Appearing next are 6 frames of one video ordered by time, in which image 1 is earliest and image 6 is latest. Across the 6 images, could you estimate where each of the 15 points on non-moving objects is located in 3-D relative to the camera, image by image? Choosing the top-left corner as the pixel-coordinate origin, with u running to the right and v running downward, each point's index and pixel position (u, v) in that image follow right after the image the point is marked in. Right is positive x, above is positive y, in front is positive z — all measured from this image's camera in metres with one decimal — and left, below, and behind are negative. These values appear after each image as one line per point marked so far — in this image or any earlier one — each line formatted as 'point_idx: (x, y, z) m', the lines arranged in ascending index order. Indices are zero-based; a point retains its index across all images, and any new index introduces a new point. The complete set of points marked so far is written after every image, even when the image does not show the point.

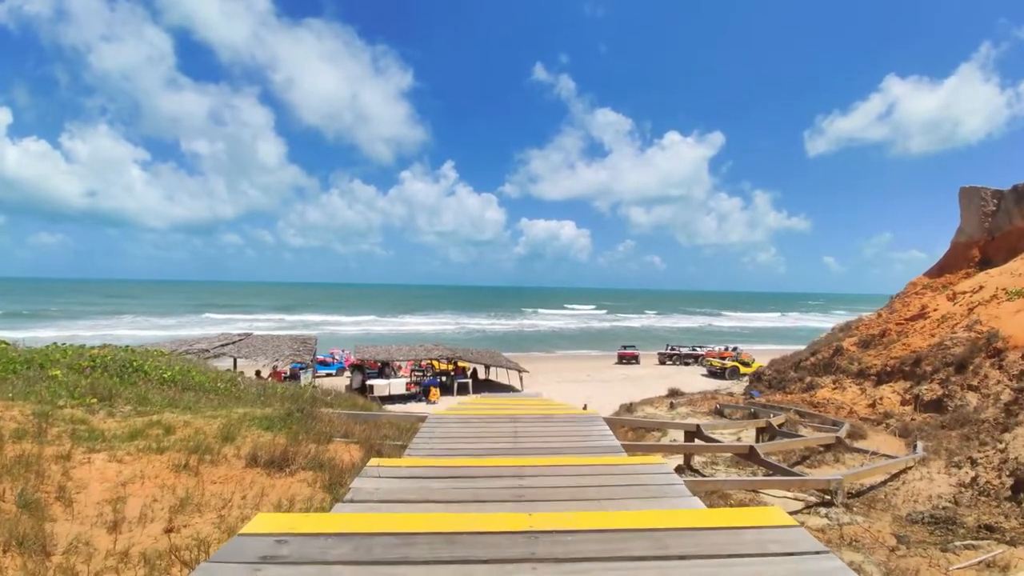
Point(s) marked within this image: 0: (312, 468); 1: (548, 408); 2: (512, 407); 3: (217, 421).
0: (-1.7, -1.5, +4.3) m
1: (+0.7, -2.3, +9.5) m
2: (0.0, -2.2, +9.4) m
3: (-3.2, -1.5, +5.5) m
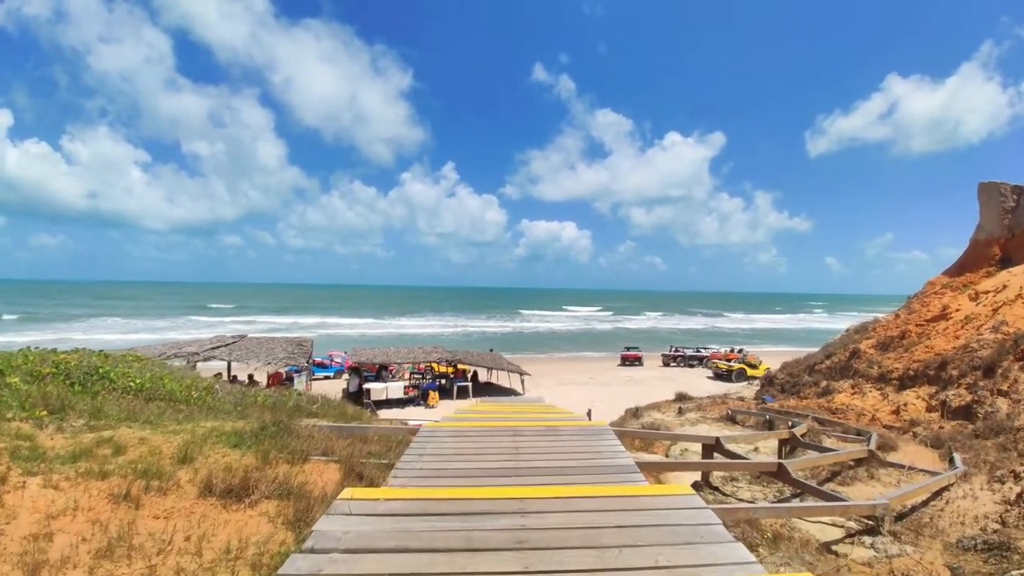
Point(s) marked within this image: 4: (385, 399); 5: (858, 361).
0: (-1.7, -1.5, +3.7) m
1: (+0.7, -2.2, +8.8) m
2: (0.0, -2.2, +8.7) m
3: (-3.2, -1.4, +4.9) m
4: (-4.9, -4.3, +19.6) m
5: (+9.0, -1.9, +13.0) m
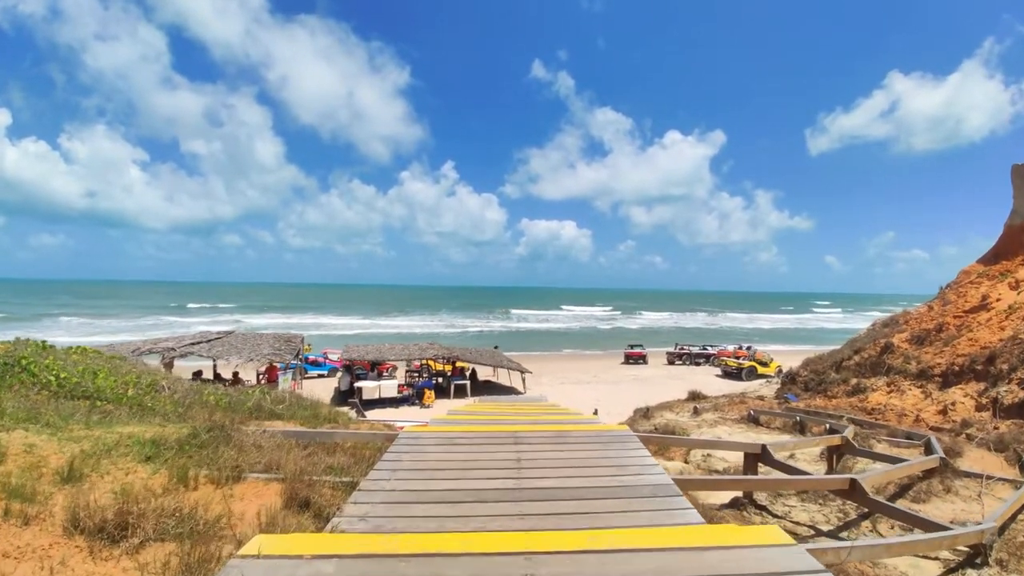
0: (-1.7, -1.3, +2.6) m
1: (+0.7, -2.0, +7.7) m
2: (0.0, -1.9, +7.6) m
3: (-3.2, -1.2, +3.7) m
4: (-4.9, -4.0, +18.5) m
5: (+9.0, -1.6, +11.9) m
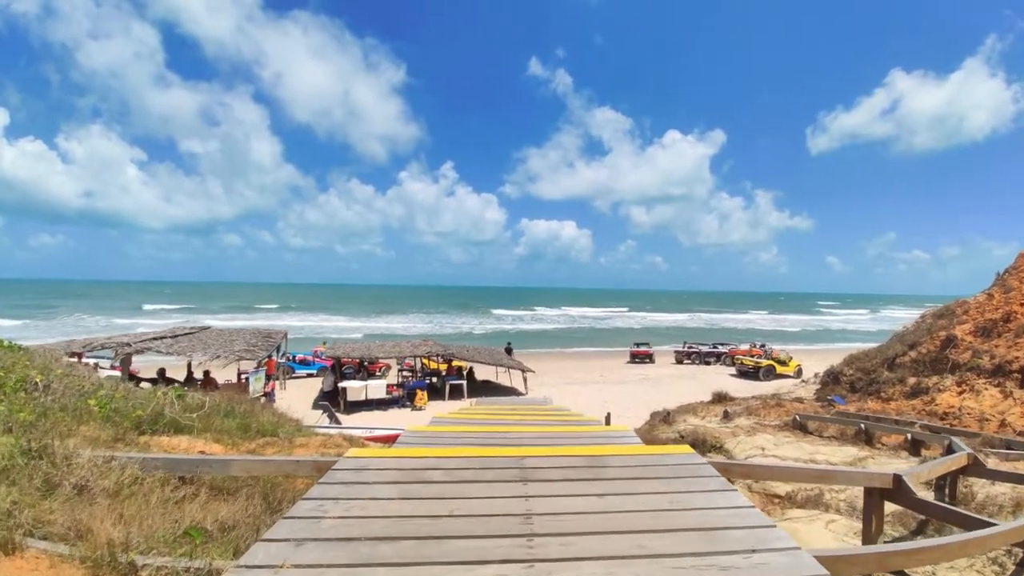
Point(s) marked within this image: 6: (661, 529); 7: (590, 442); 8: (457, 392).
0: (-1.7, -0.9, +0.8) m
1: (+0.7, -1.6, +6.0) m
2: (0.0, -1.6, +5.9) m
3: (-3.2, -0.9, +2.0) m
4: (-4.9, -3.7, +16.8) m
5: (+9.0, -1.3, +10.2) m
6: (+0.6, -1.0, +2.2) m
7: (+0.6, -1.3, +4.2) m
8: (-2.2, -4.1, +19.8) m
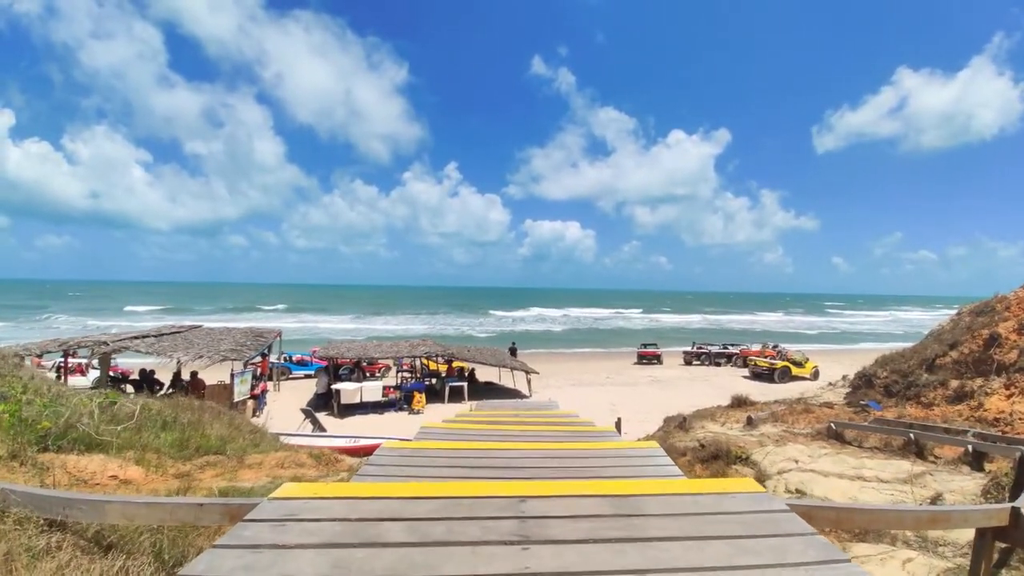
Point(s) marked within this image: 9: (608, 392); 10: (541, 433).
0: (-1.7, -0.8, 0.0) m
1: (+0.7, -1.5, +5.1) m
2: (0.0, -1.5, +5.0) m
3: (-3.2, -0.7, +1.2) m
4: (-4.8, -3.6, +15.9) m
5: (+9.0, -1.2, +9.2) m
6: (+0.6, -0.9, +1.3) m
7: (+0.6, -1.2, +3.3) m
8: (-2.1, -4.0, +18.9) m
9: (+3.6, -3.9, +18.9) m
10: (+0.3, -1.5, +5.4) m
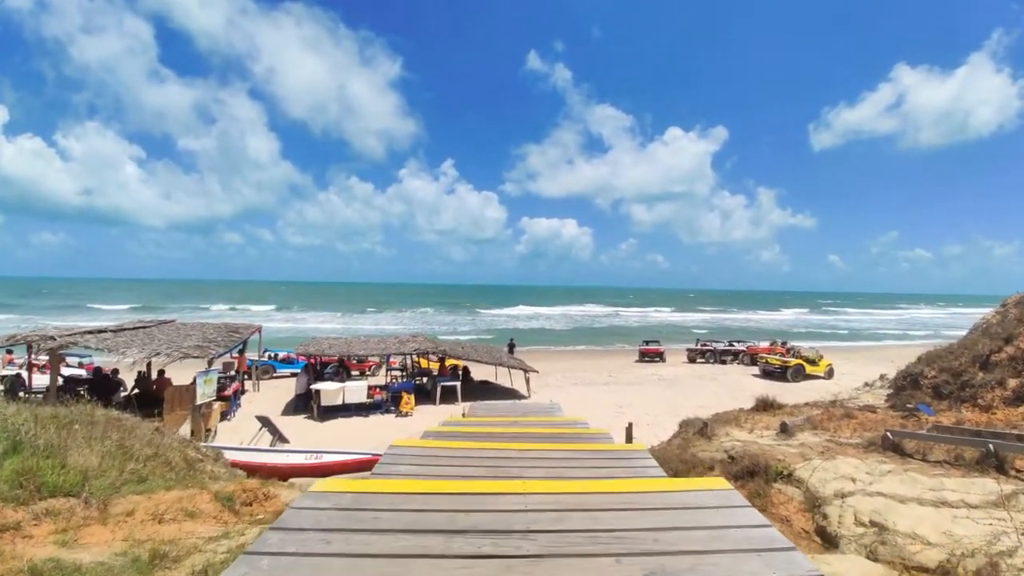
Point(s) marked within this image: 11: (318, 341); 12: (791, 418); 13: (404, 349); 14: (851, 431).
0: (-1.7, -0.6, -1.4) m
1: (+0.7, -1.3, +3.8) m
2: (0.0, -1.3, +3.7) m
3: (-3.2, -0.5, -0.2) m
4: (-4.9, -3.4, +14.6) m
5: (+9.0, -1.0, +8.0) m
6: (+0.6, -0.7, 0.0) m
7: (+0.6, -1.0, +2.0) m
8: (-2.2, -3.7, +17.5) m
9: (+3.5, -3.6, +17.6) m
10: (+0.3, -1.3, +4.0) m
11: (-7.3, -2.0, +19.1) m
12: (+5.0, -2.3, +9.1) m
13: (-3.6, -2.0, +16.9) m
14: (+5.3, -2.2, +7.9) m
